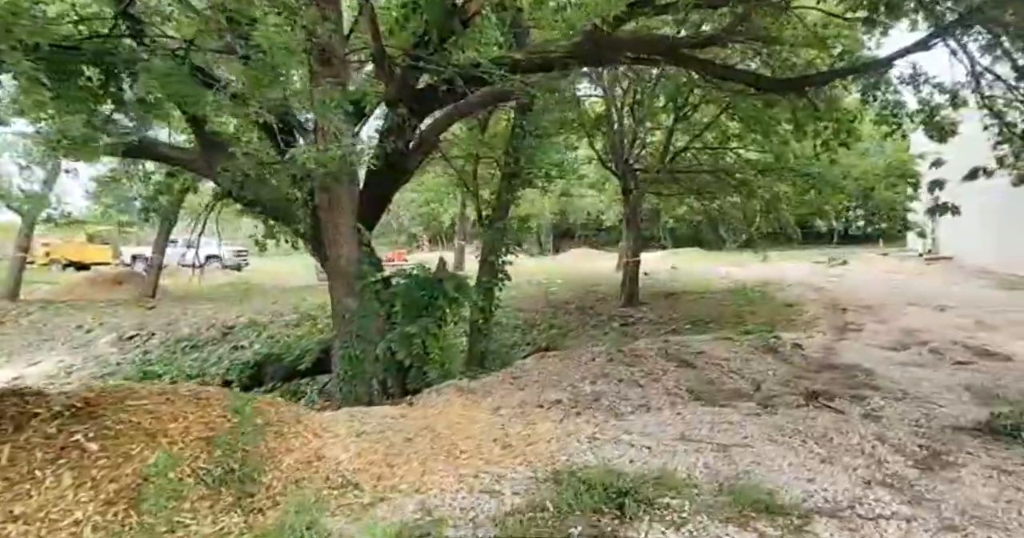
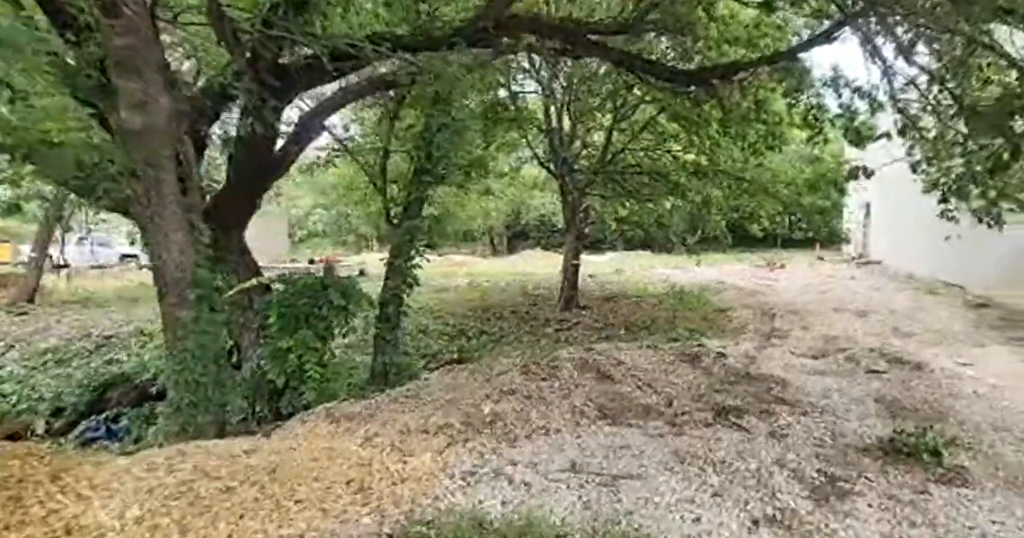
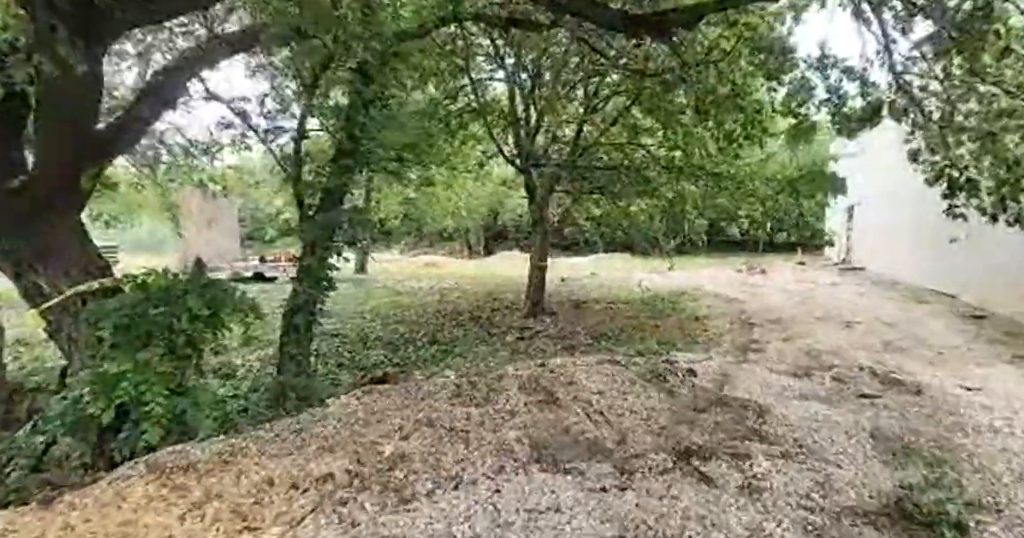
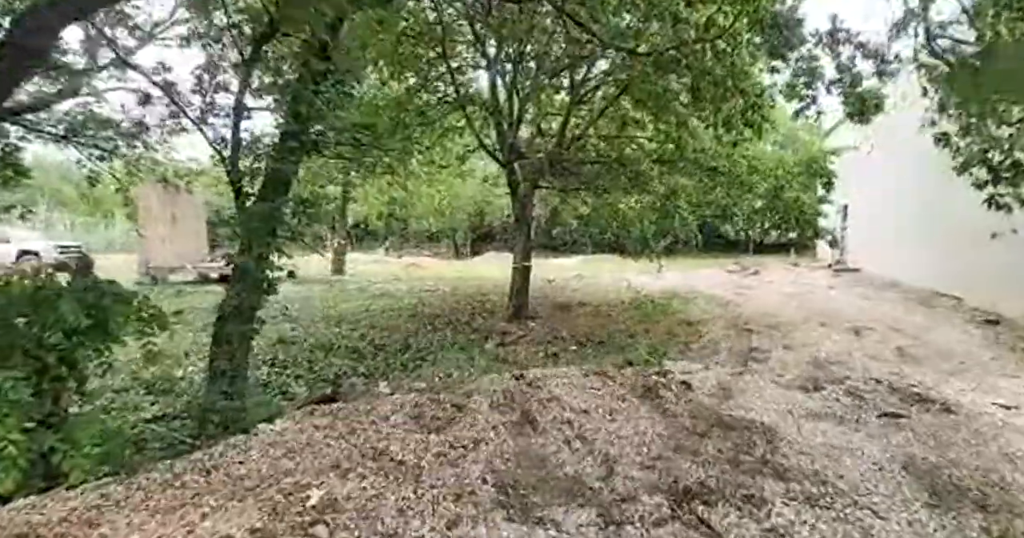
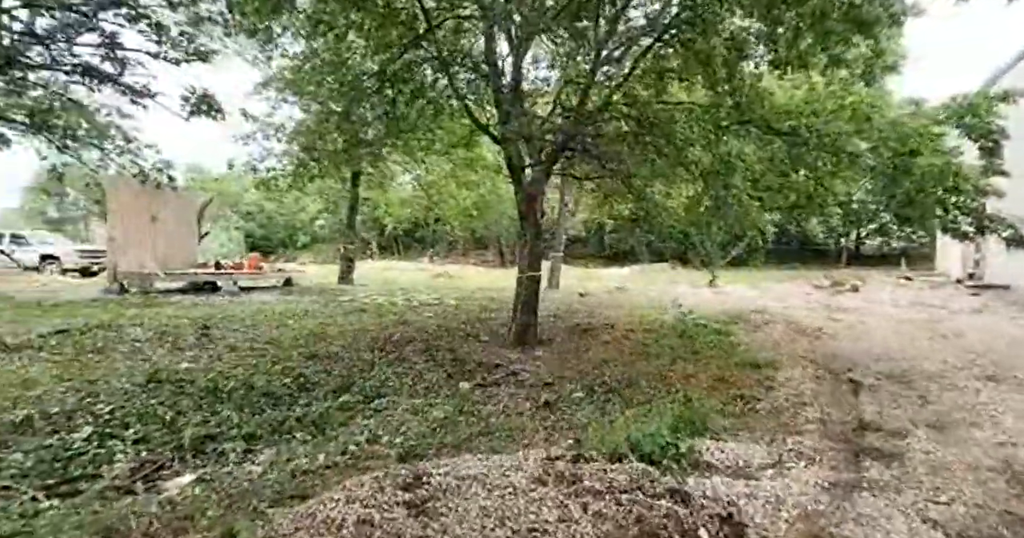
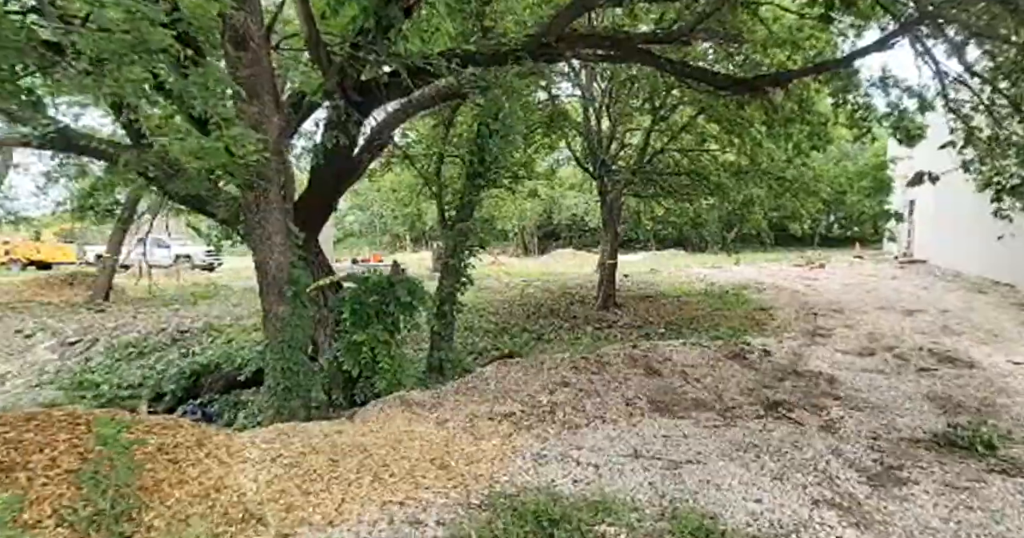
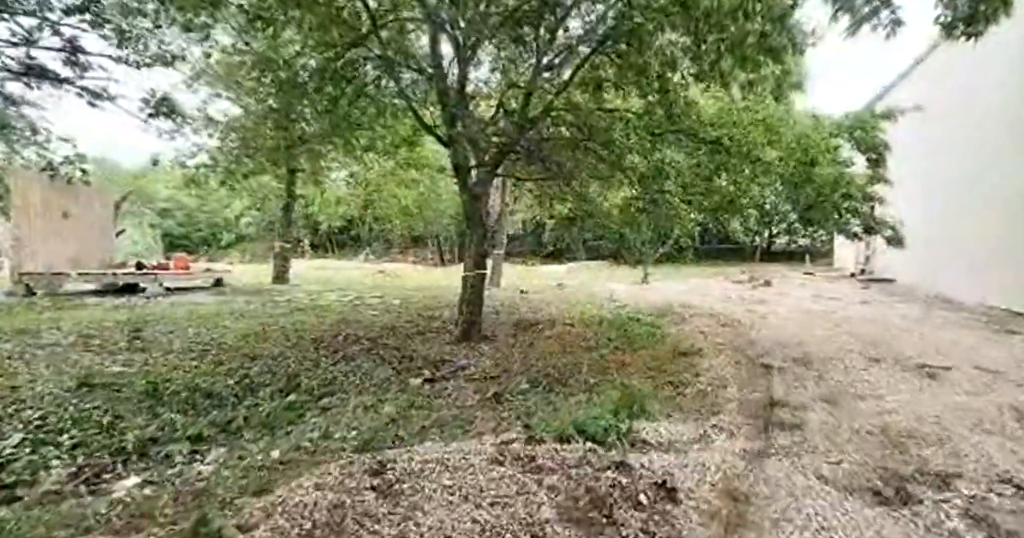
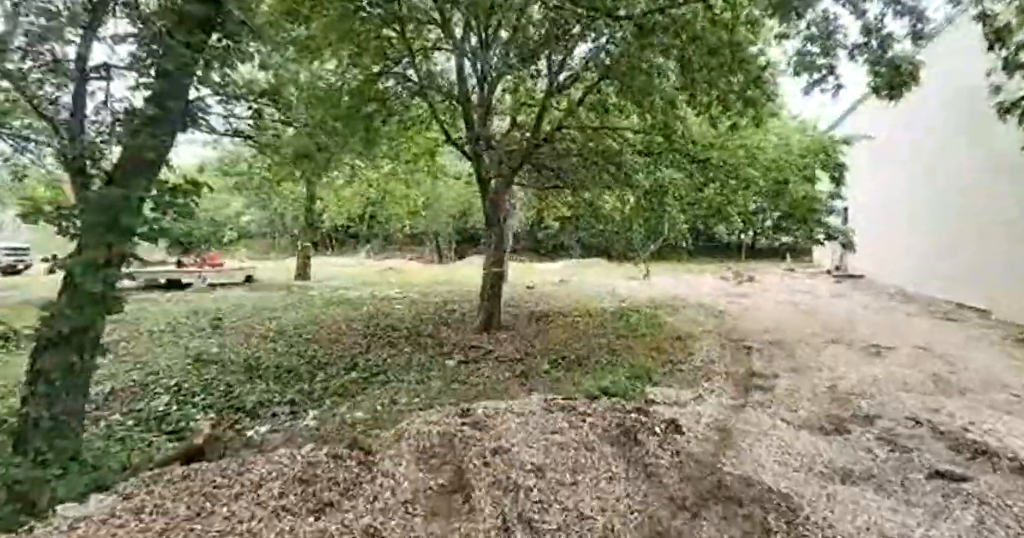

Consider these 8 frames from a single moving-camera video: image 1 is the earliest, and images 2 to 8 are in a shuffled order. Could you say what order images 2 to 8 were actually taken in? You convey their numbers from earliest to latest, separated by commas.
6, 2, 3, 4, 8, 7, 5
